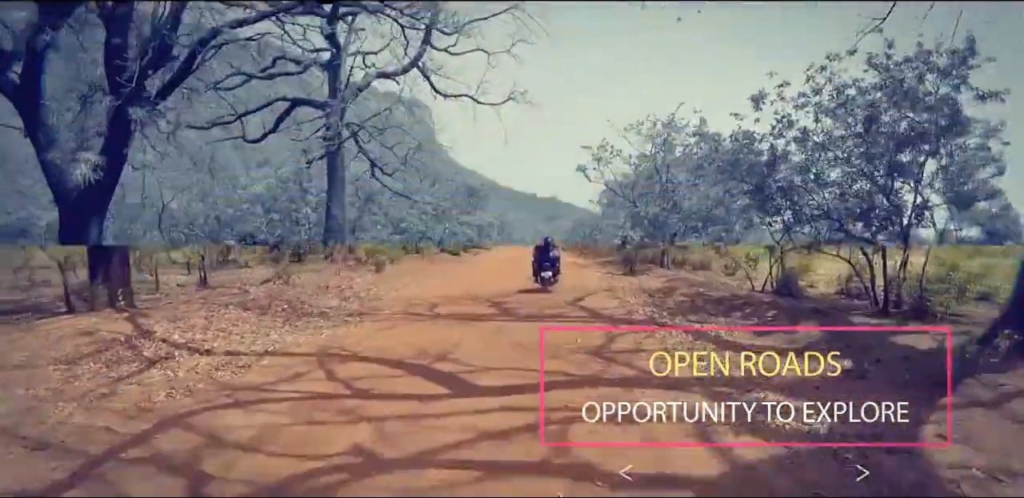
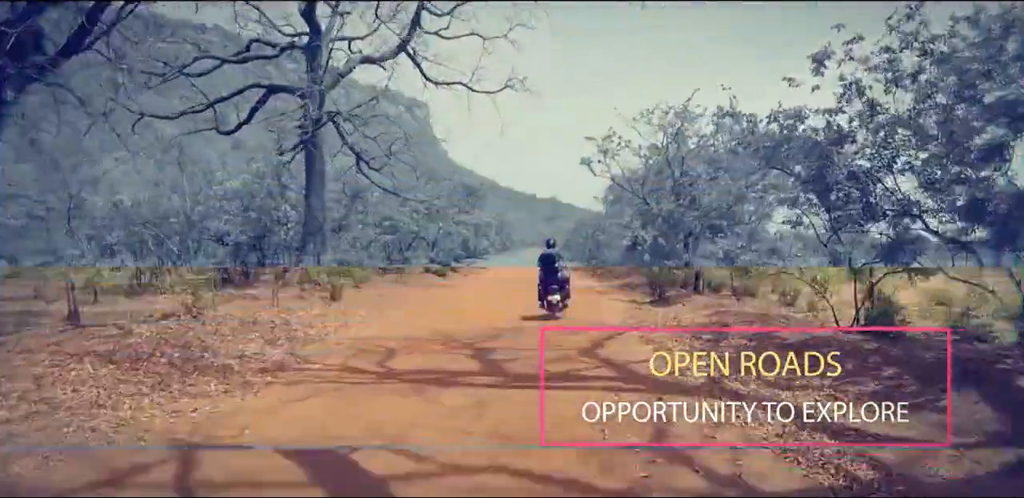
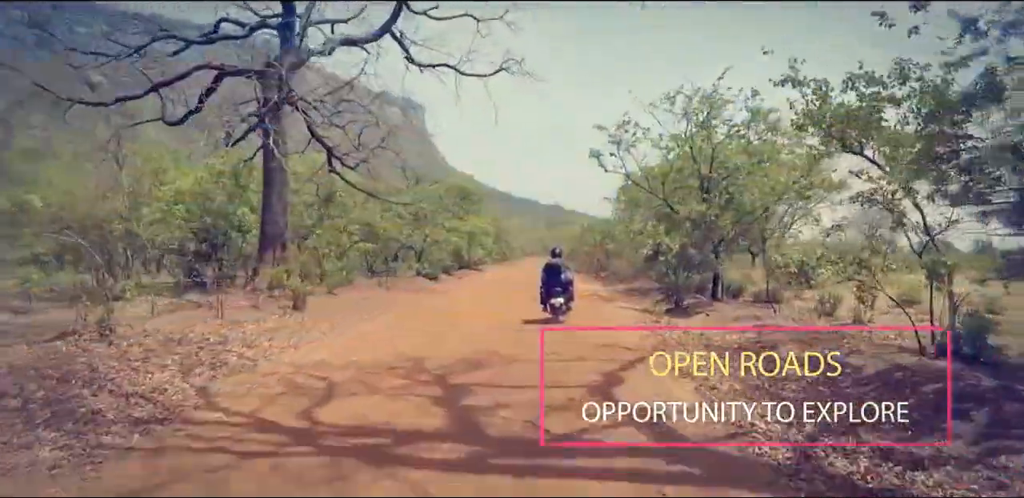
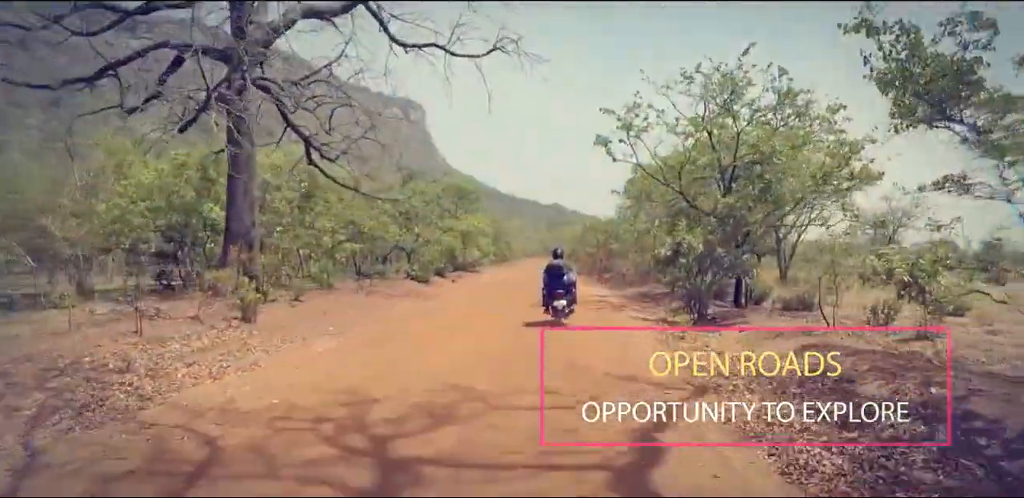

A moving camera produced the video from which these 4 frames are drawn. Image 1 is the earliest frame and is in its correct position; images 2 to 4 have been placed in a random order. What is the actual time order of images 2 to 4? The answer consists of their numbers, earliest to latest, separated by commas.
2, 3, 4
